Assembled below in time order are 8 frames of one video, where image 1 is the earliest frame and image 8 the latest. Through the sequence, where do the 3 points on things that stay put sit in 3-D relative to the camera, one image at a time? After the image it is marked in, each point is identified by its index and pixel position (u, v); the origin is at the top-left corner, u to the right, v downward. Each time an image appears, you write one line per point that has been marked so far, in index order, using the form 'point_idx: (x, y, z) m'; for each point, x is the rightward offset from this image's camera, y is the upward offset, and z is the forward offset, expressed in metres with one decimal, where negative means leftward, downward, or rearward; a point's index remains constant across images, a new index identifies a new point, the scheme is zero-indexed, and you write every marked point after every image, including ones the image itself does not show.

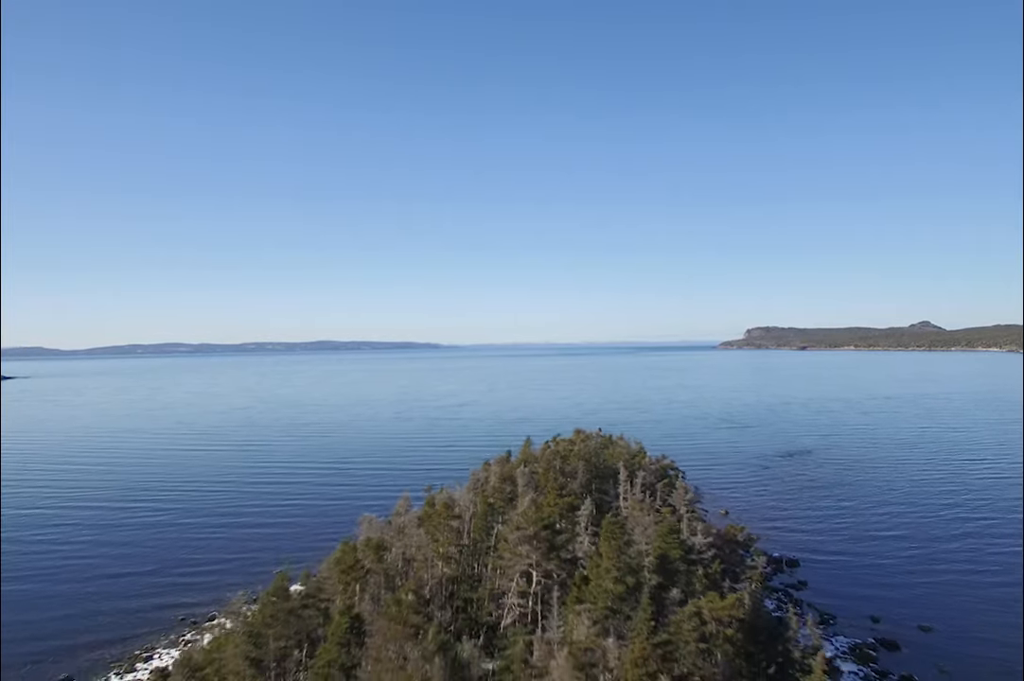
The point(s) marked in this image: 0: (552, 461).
0: (+1.2, -3.4, +18.1) m
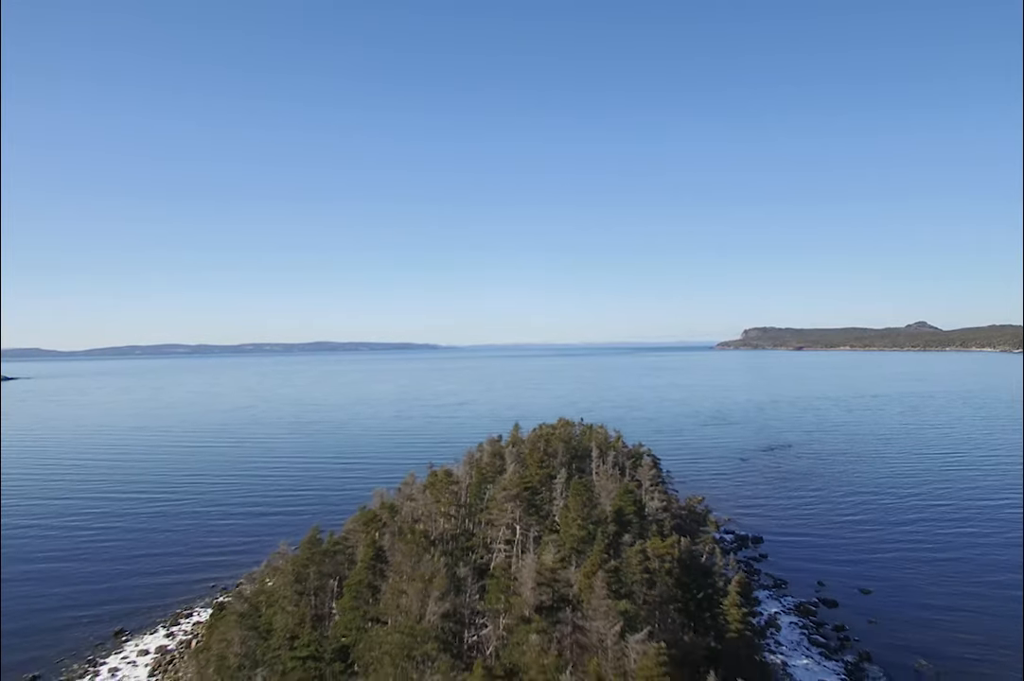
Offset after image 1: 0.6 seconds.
0: (+0.9, -3.4, +21.2) m
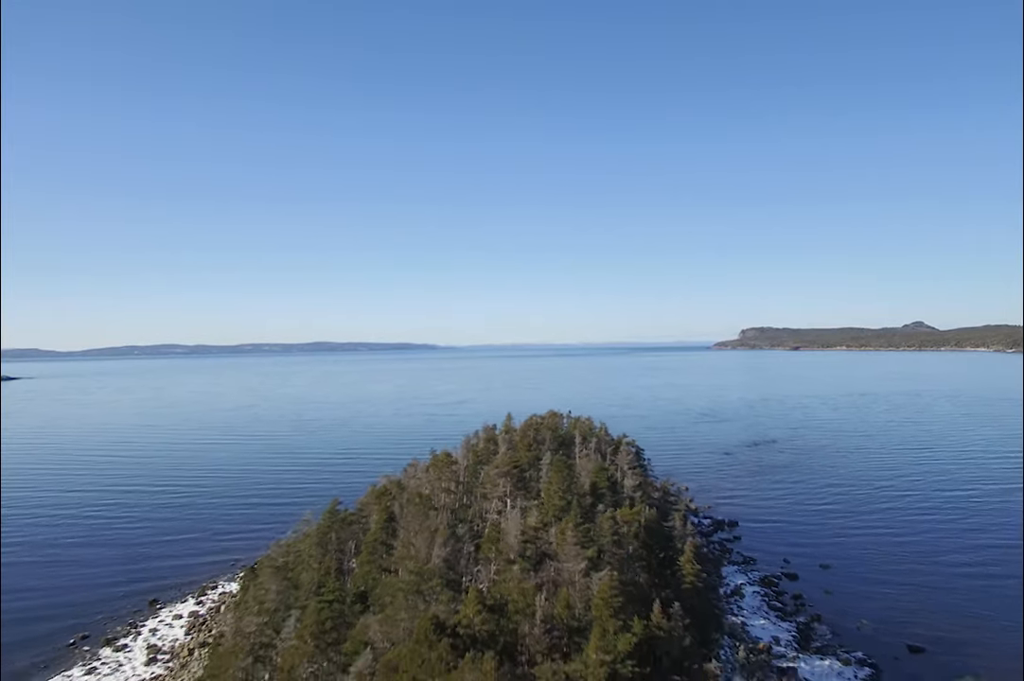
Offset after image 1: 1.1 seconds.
0: (+0.6, -3.3, +23.8) m
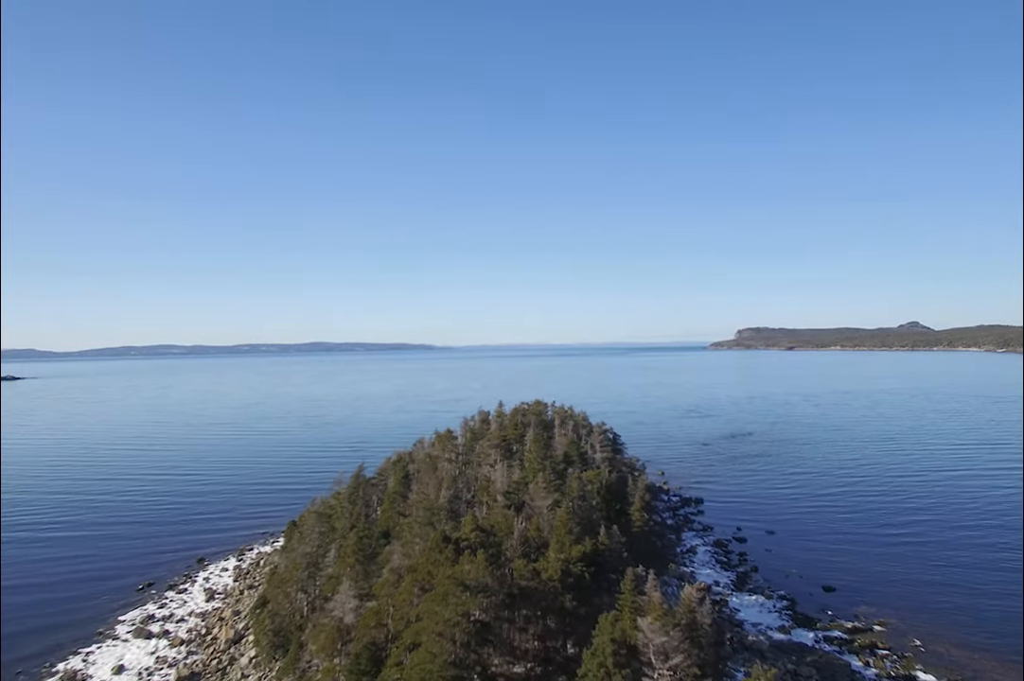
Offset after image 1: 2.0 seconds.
0: (+0.2, -3.3, +28.4) m
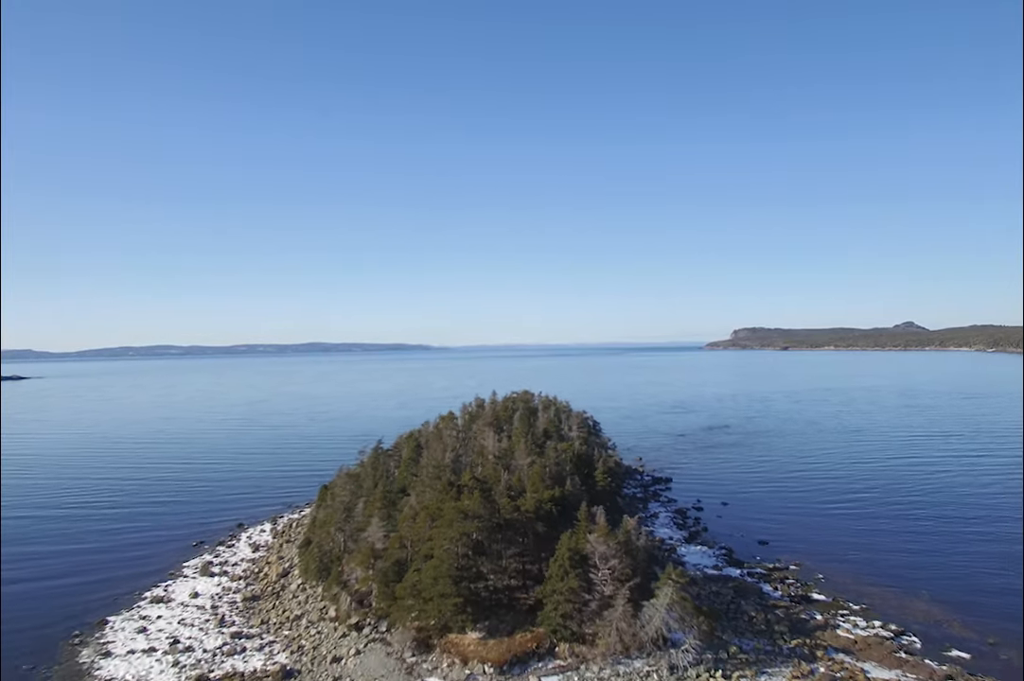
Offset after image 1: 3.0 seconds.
0: (-0.3, -3.2, +33.8) m
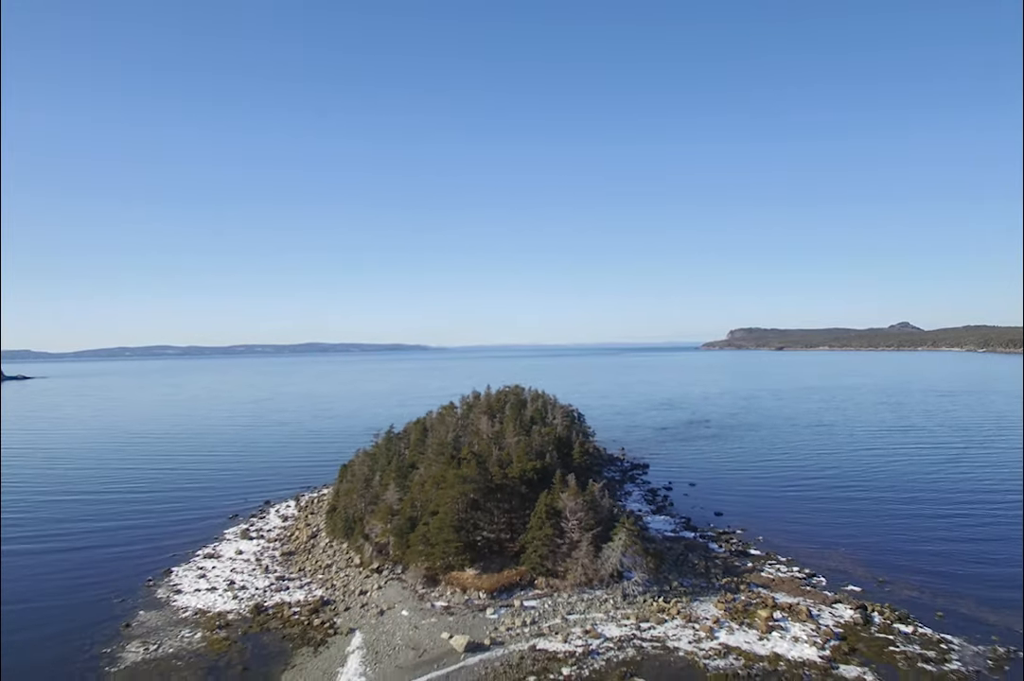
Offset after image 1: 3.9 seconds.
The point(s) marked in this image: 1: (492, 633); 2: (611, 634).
0: (-0.7, -3.3, +38.8) m
1: (-0.6, -9.1, +20.0) m
2: (+3.1, -9.2, +20.0) m
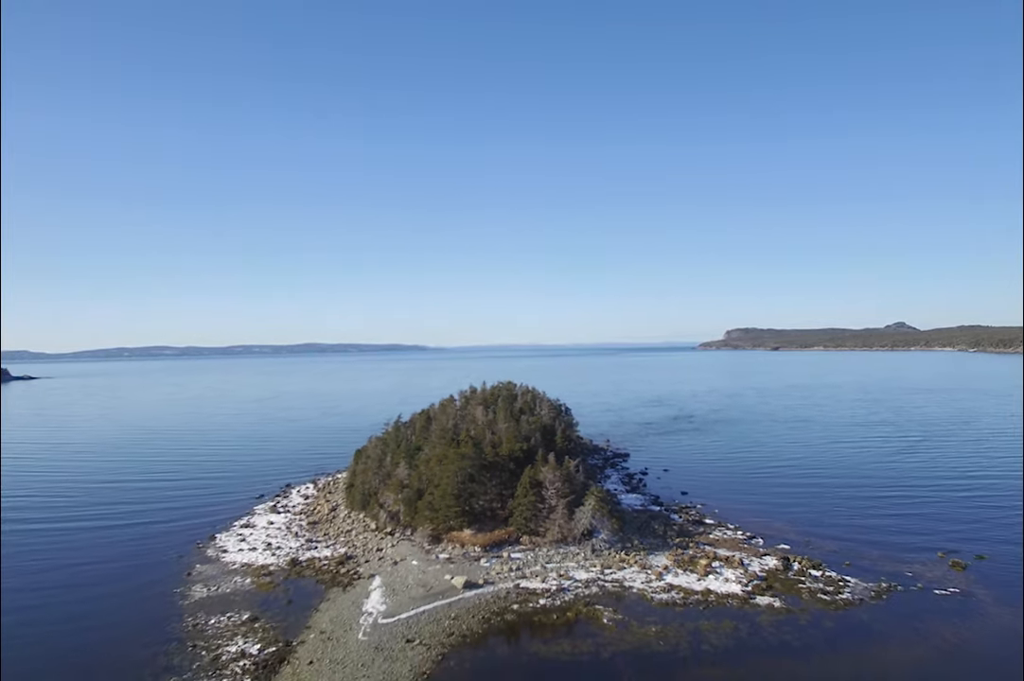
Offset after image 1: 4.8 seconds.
0: (-1.2, -3.3, +43.8) m
1: (-1.0, -9.2, +25.1) m
2: (+2.6, -9.3, +25.0) m
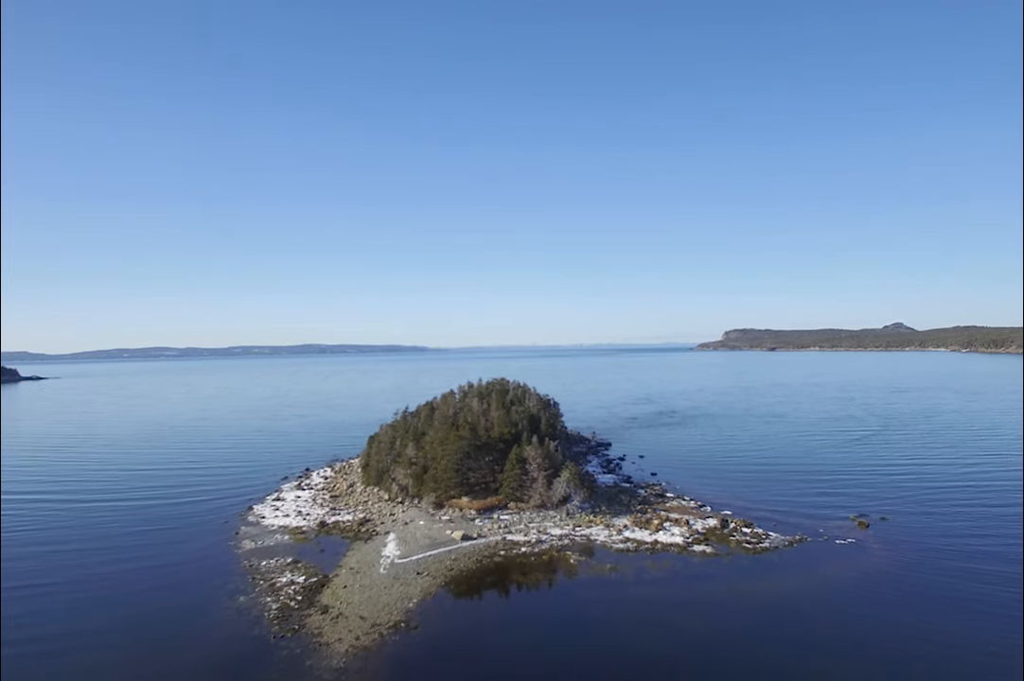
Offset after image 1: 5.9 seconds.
0: (-1.7, -3.4, +49.8) m
1: (-1.6, -9.3, +31.1) m
2: (+2.1, -9.3, +31.0) m
